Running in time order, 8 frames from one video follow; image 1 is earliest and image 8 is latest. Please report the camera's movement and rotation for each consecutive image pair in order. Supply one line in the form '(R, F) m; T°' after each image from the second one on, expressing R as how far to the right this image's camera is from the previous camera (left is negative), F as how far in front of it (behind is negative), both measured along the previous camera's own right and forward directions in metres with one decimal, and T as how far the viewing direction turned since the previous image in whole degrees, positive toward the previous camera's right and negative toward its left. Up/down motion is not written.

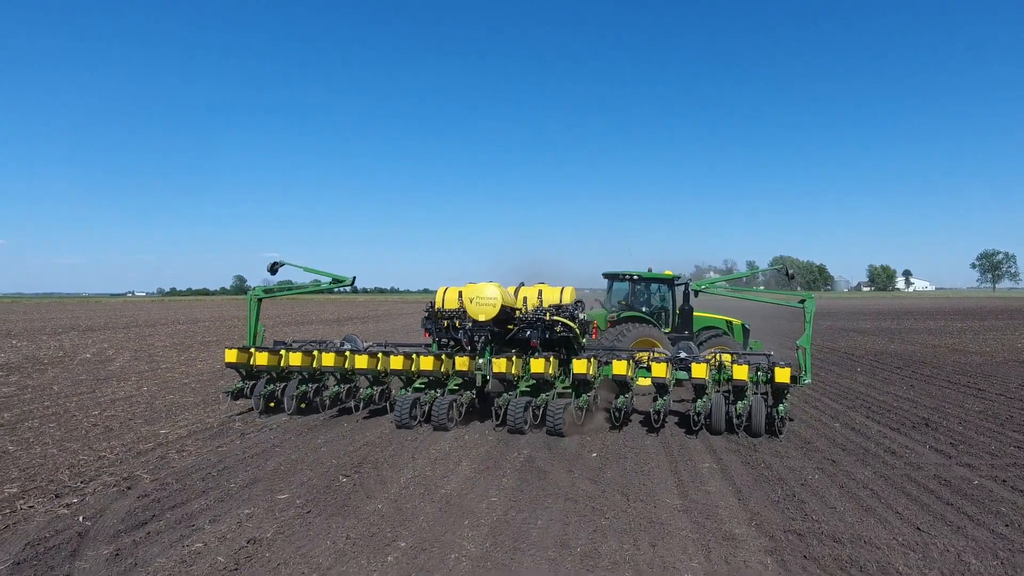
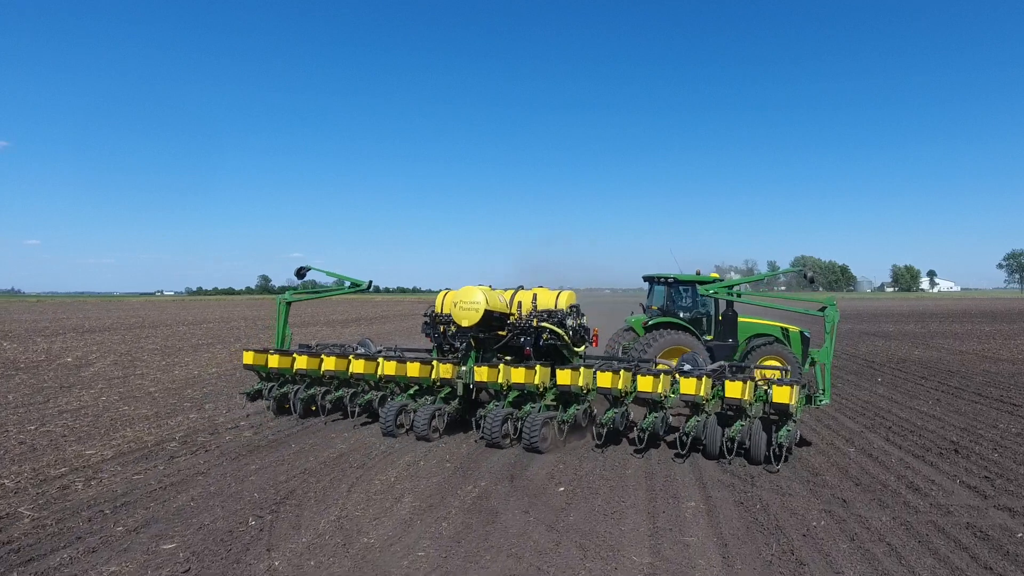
(+0.6, +1.0) m; -2°
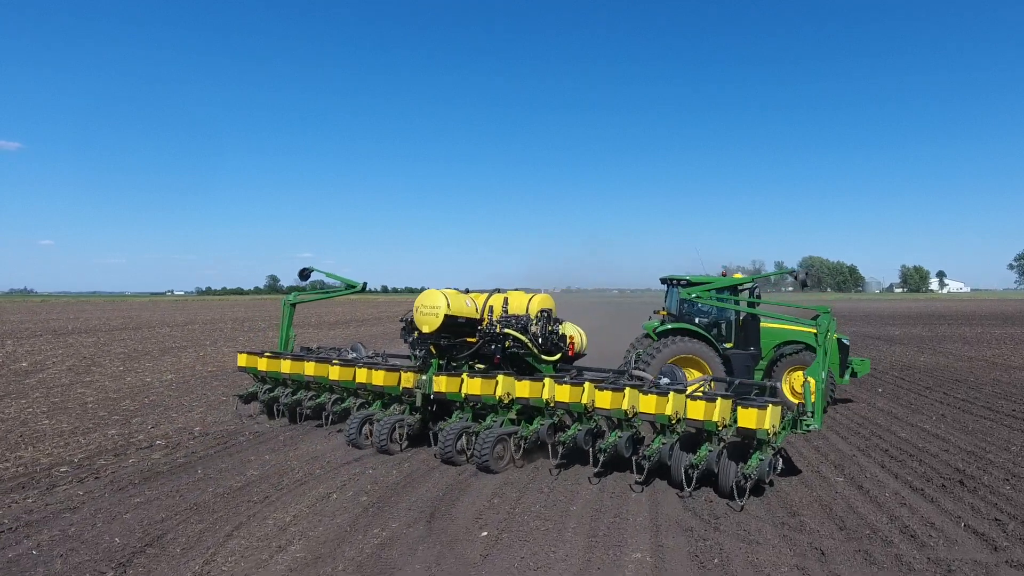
(+0.8, +1.0) m; -1°
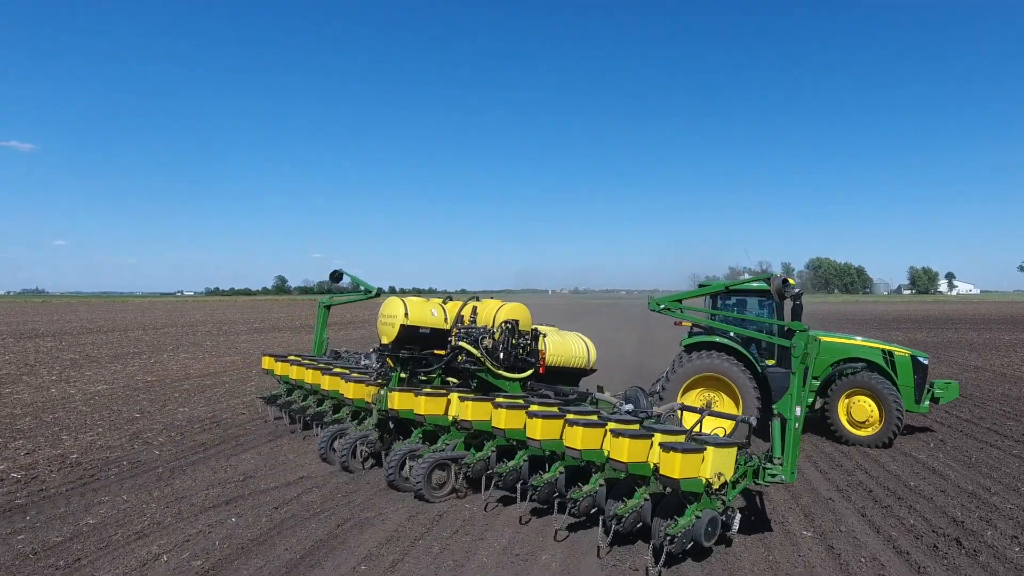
(+1.0, +1.2) m; -1°
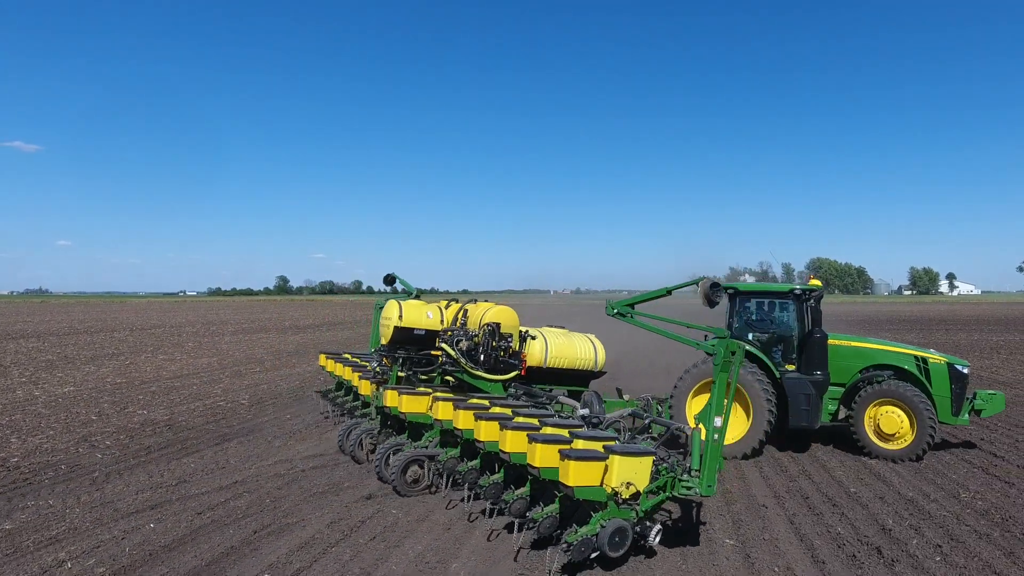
(+0.7, +0.1) m; 0°
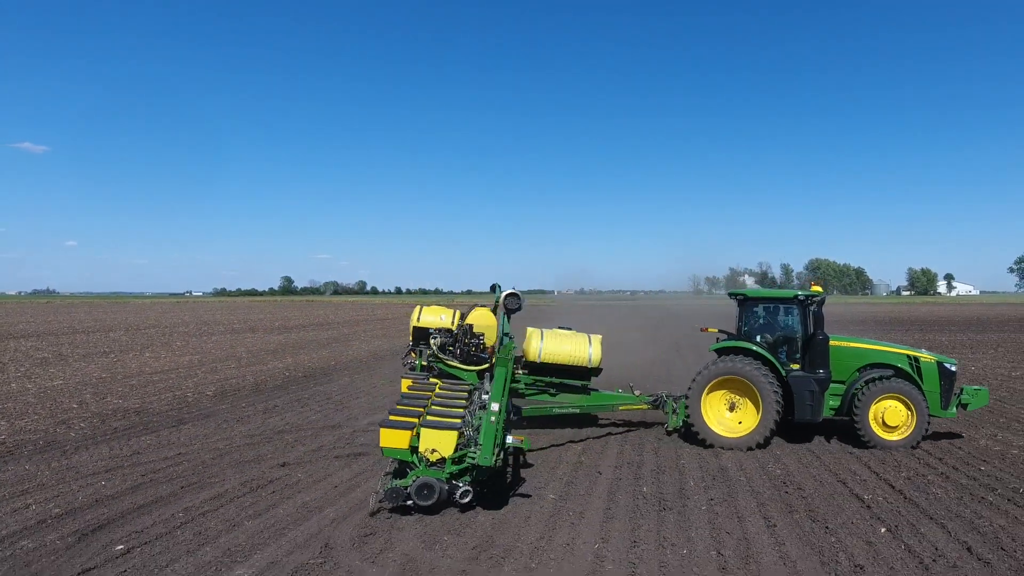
(+1.4, -1.4) m; 0°
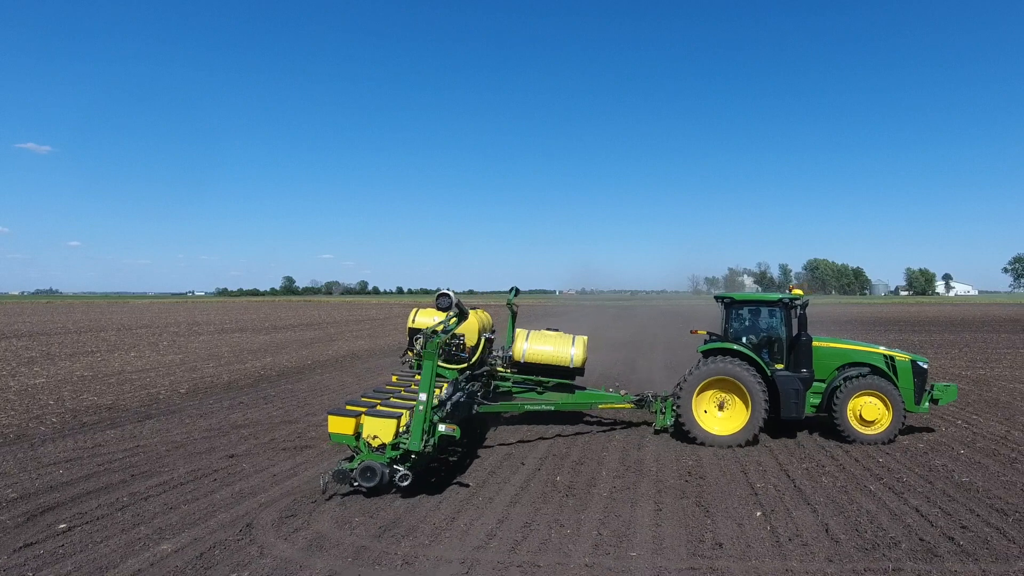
(+0.9, -0.6) m; 0°
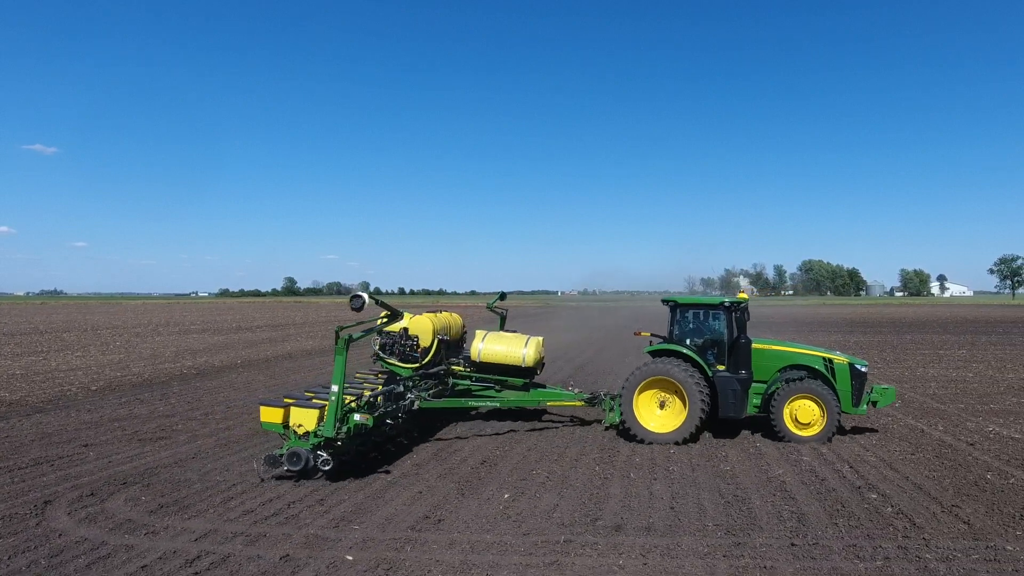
(+2.6, -0.8) m; 0°
